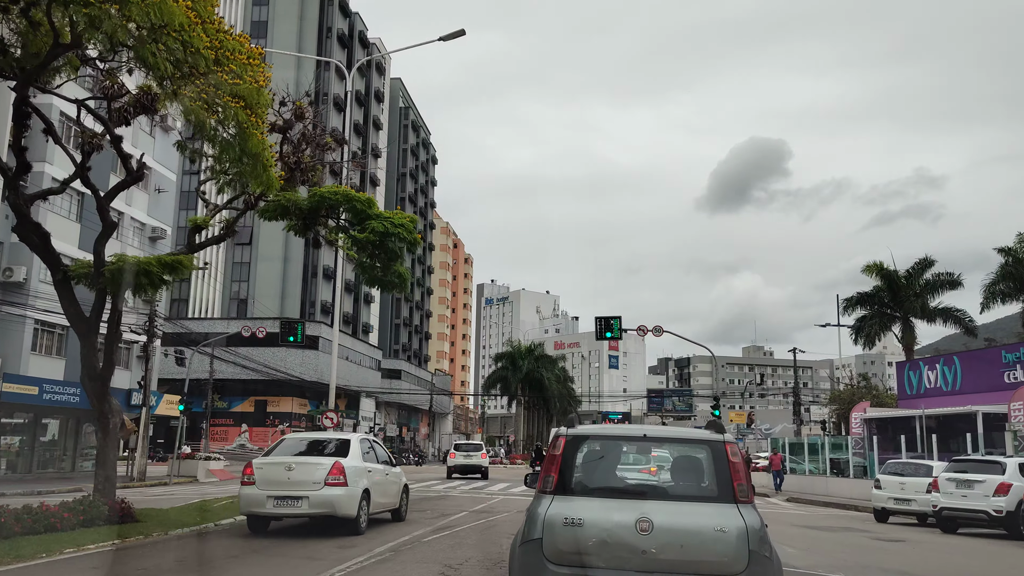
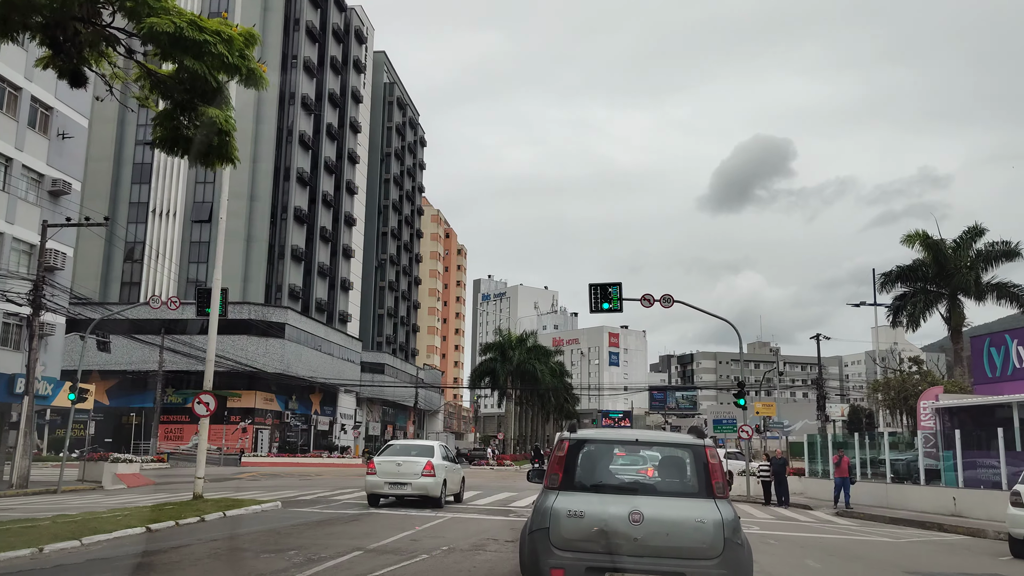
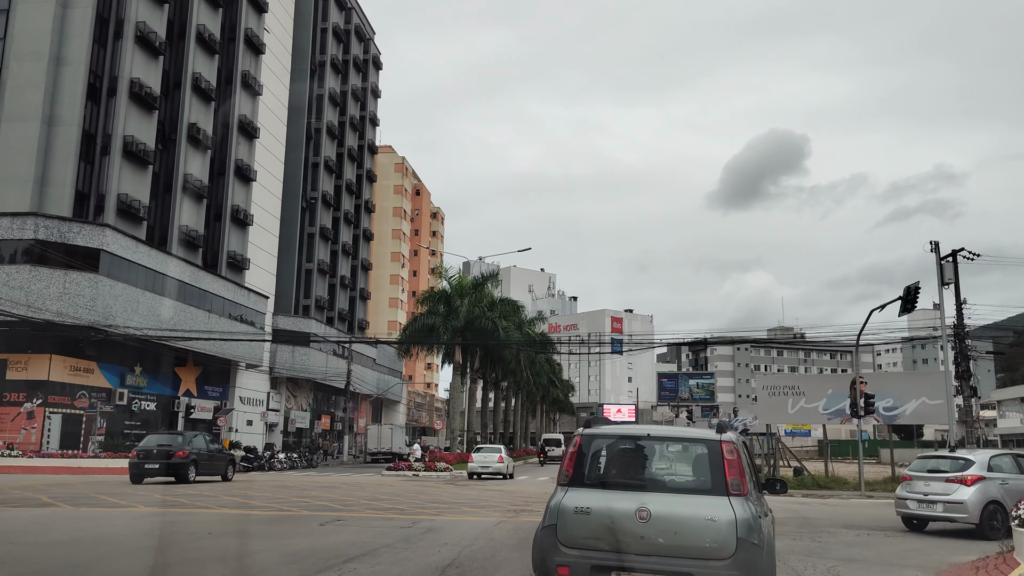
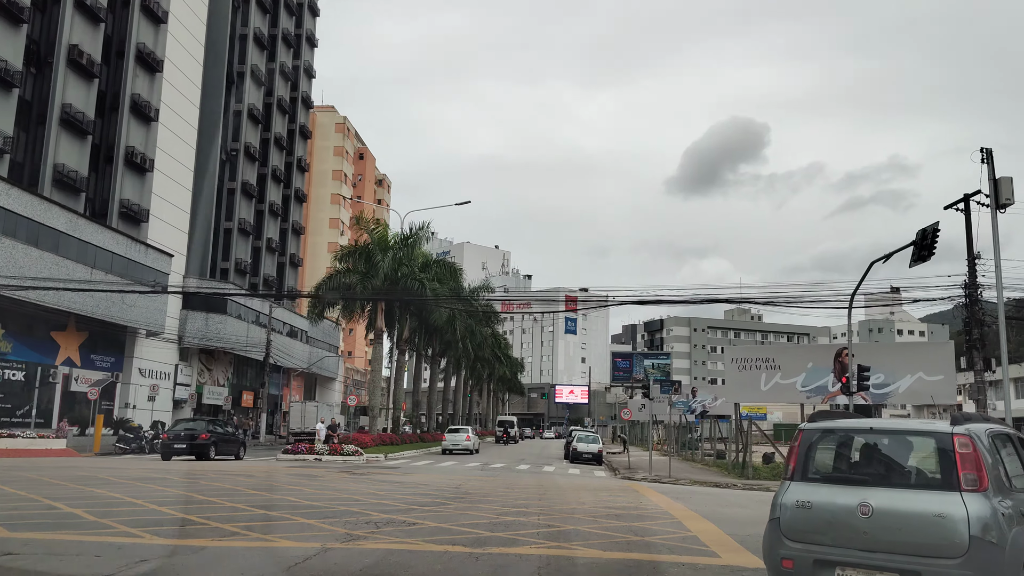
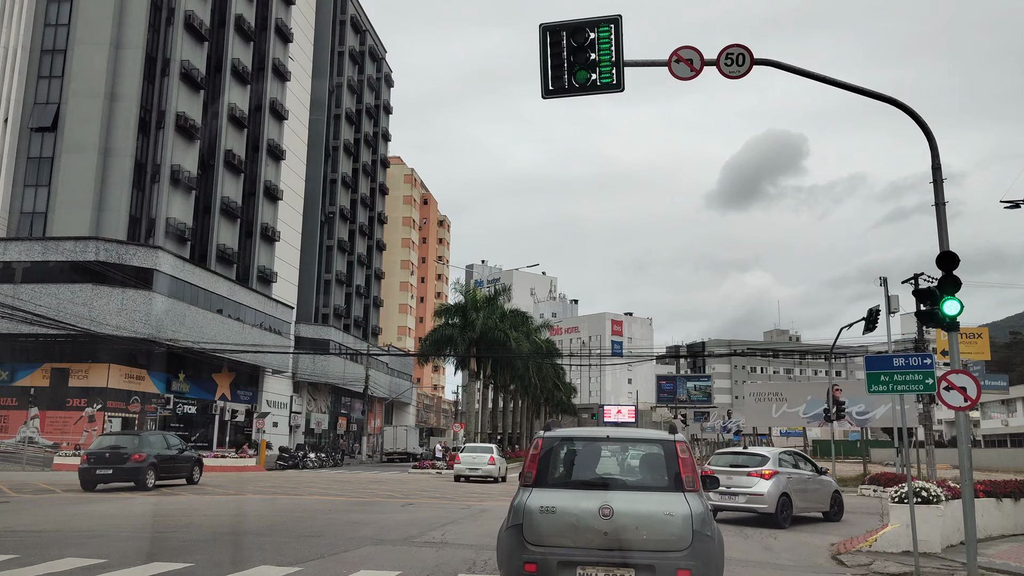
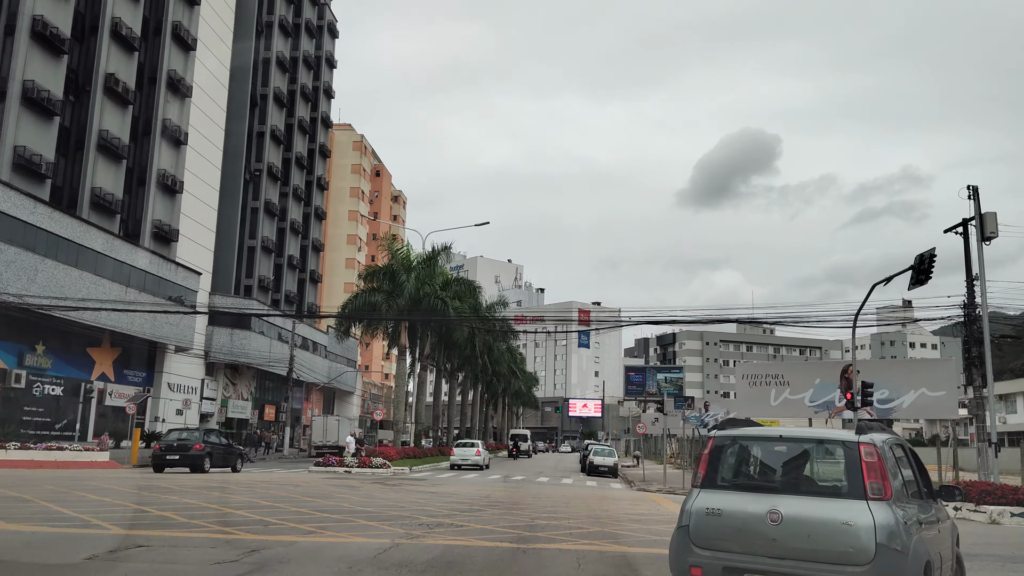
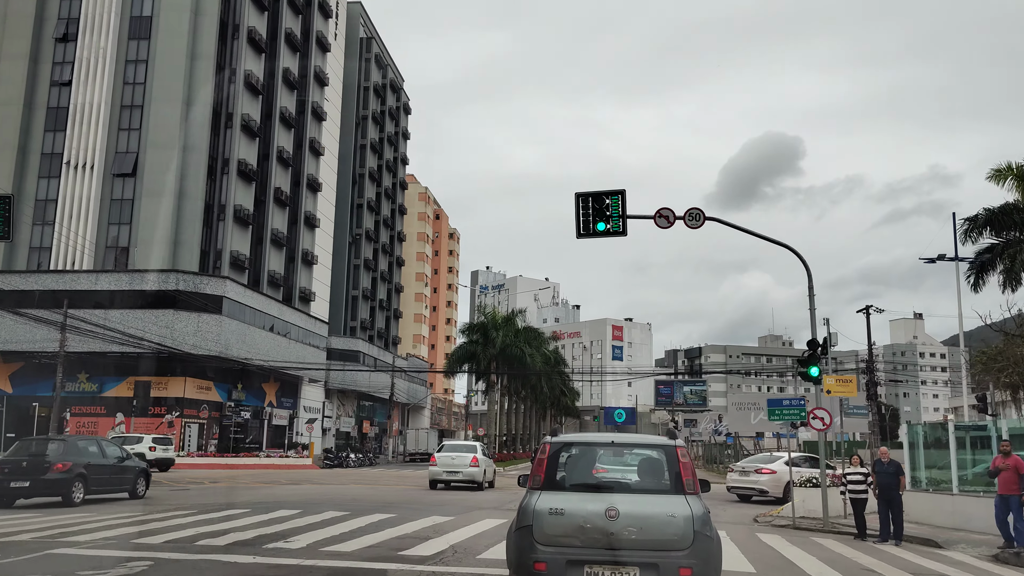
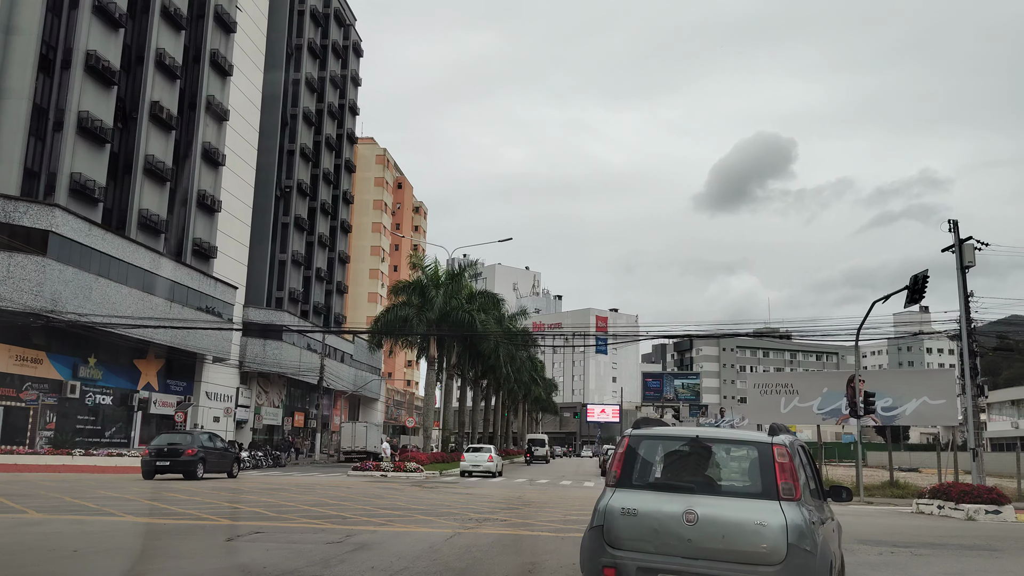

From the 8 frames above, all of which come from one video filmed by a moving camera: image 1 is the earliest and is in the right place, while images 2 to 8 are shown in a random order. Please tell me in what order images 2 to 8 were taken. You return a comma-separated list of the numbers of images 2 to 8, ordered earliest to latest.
2, 7, 5, 3, 8, 6, 4
